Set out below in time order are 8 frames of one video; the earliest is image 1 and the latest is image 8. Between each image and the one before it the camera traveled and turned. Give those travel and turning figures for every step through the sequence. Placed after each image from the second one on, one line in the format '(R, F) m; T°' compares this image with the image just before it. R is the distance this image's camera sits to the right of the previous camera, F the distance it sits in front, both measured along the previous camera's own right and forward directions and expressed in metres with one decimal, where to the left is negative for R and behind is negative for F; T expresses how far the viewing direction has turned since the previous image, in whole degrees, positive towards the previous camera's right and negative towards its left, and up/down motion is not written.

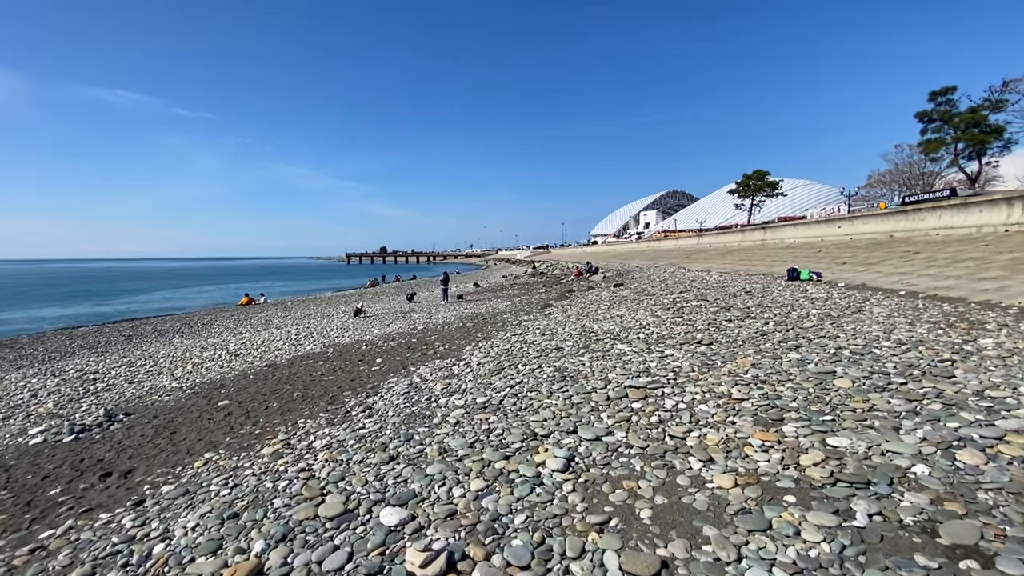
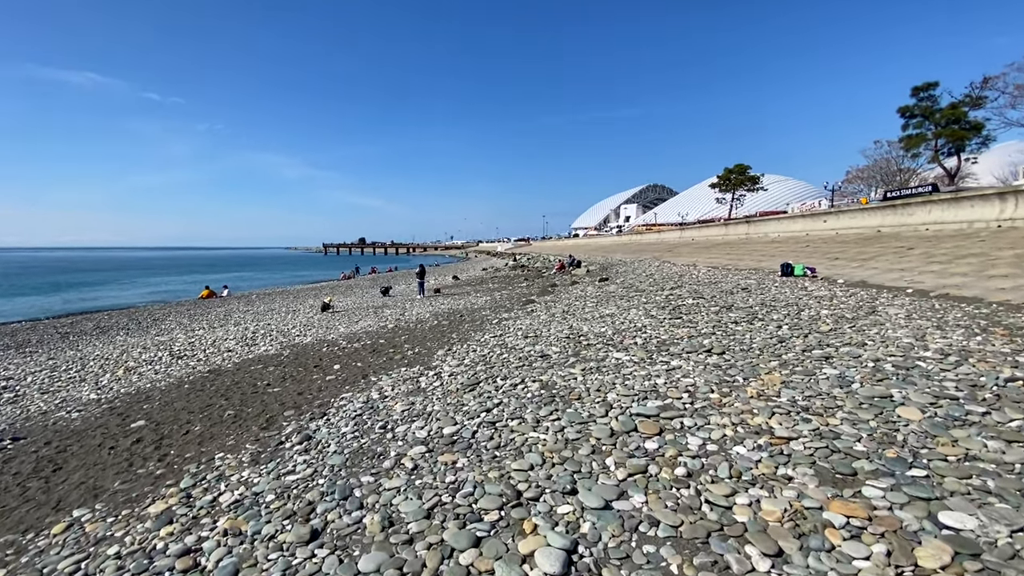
(0.0, +1.5) m; +2°
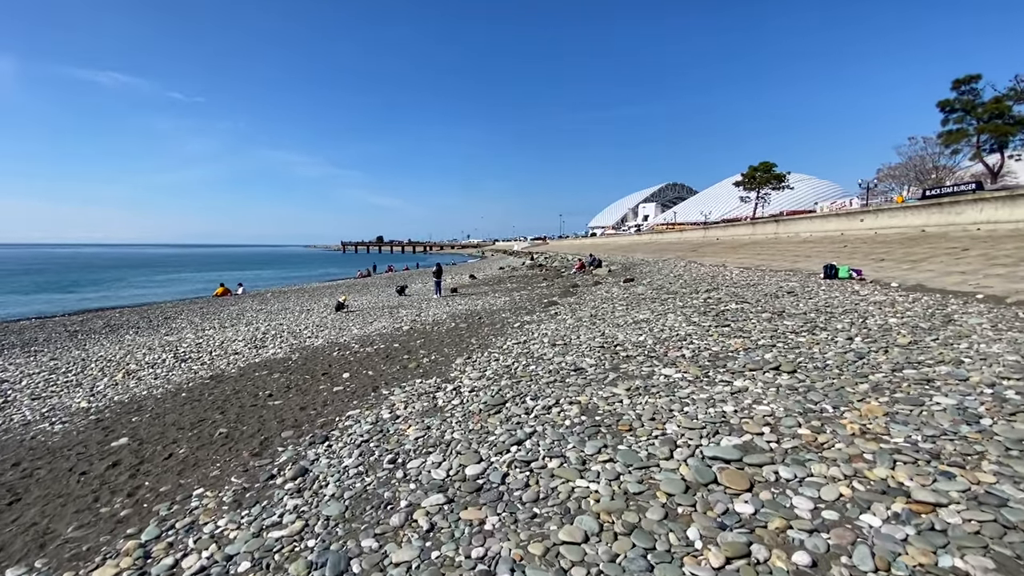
(-0.2, +1.1) m; -2°
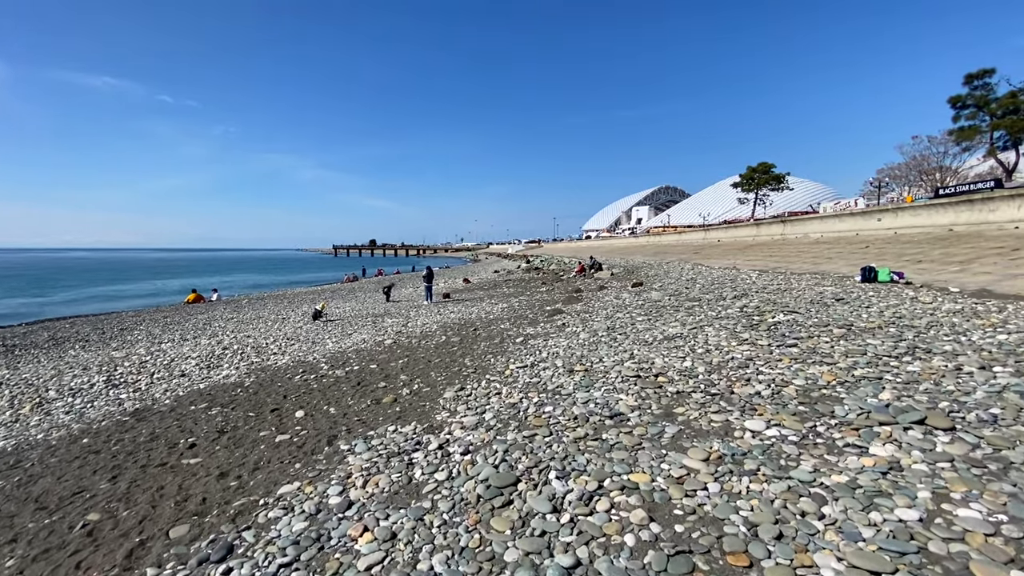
(-0.2, +2.3) m; +1°
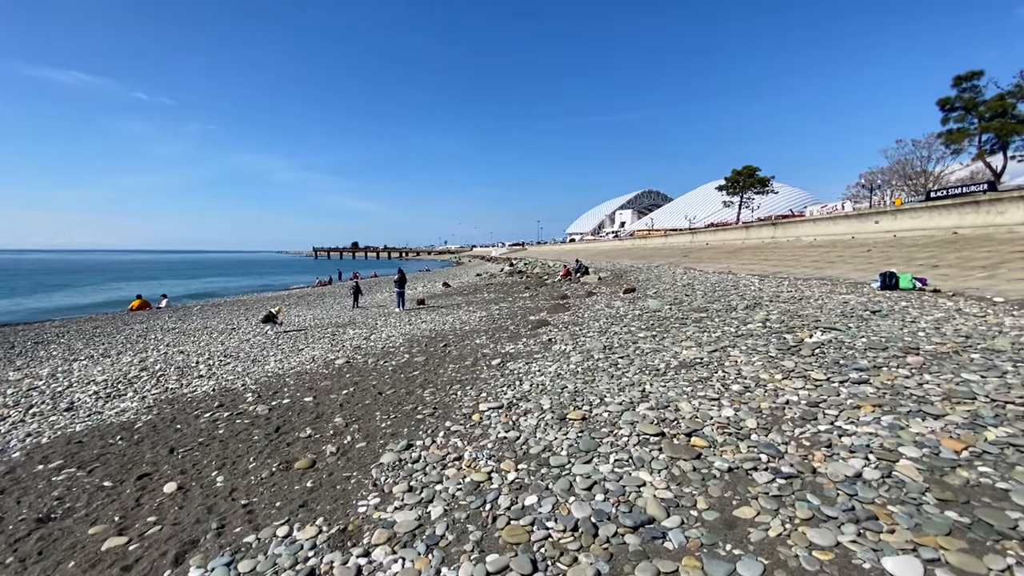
(+0.2, +2.2) m; +2°
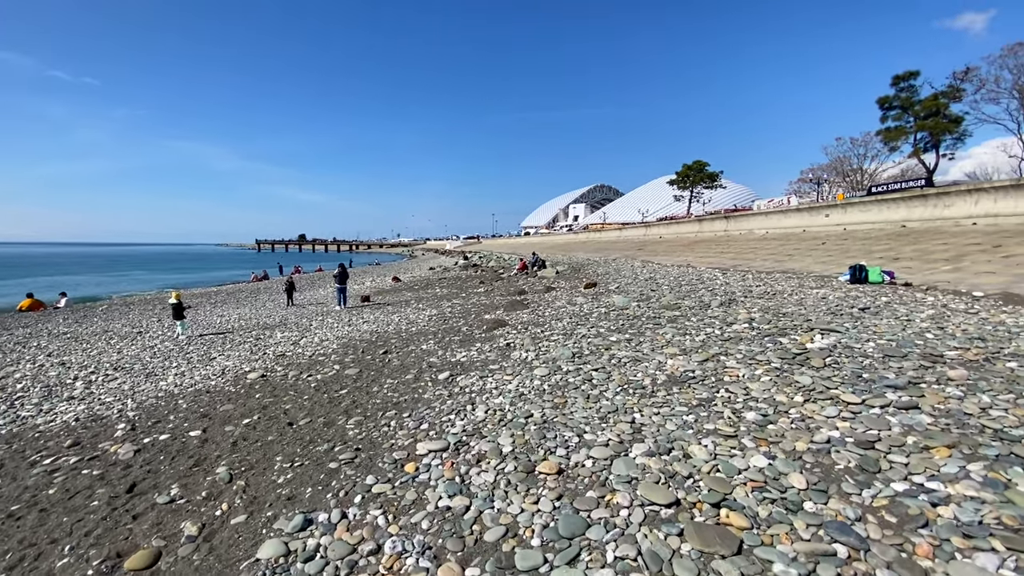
(+0.1, +1.6) m; +5°
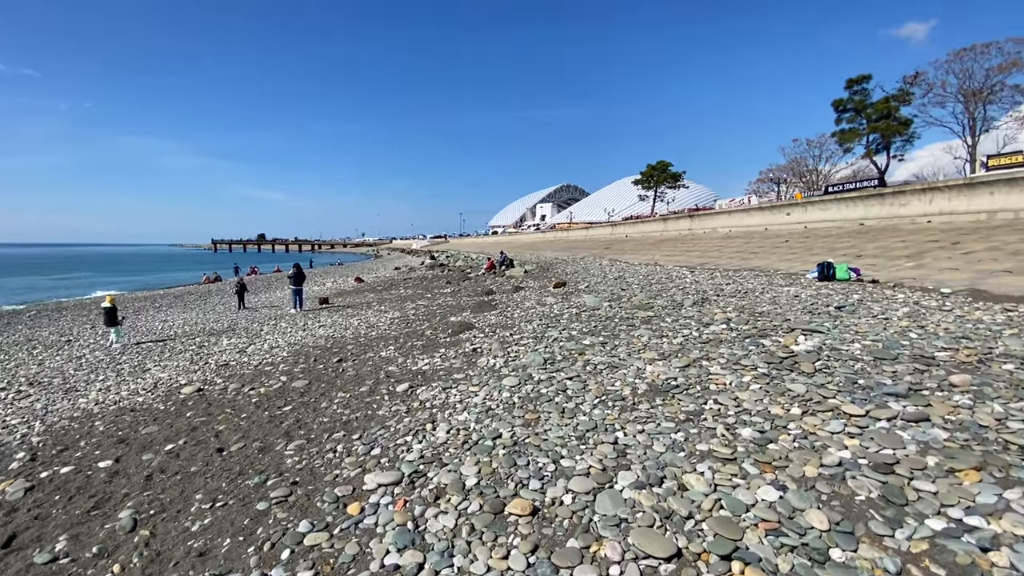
(0.0, +0.7) m; +4°
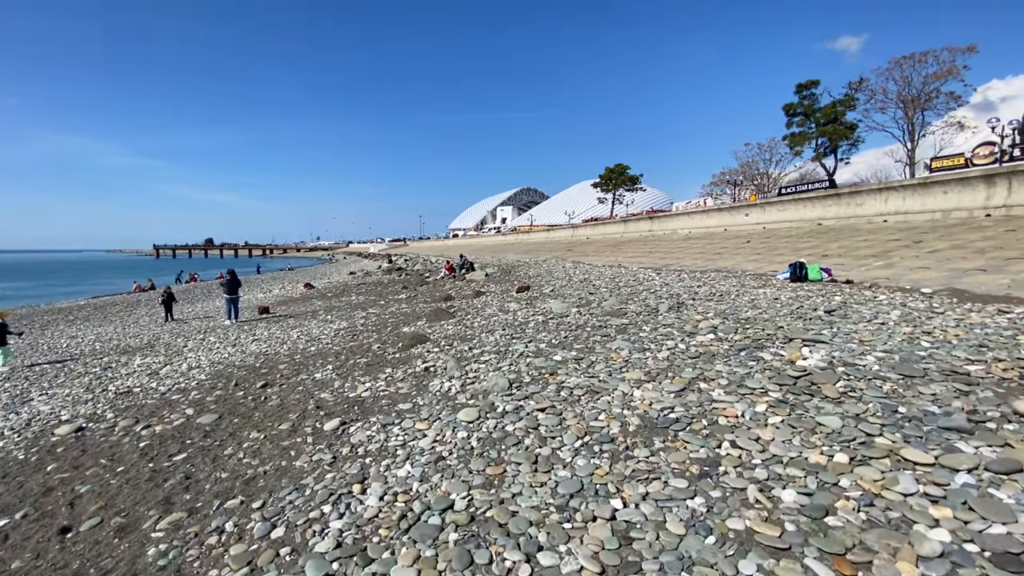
(+0.1, +1.2) m; +5°
